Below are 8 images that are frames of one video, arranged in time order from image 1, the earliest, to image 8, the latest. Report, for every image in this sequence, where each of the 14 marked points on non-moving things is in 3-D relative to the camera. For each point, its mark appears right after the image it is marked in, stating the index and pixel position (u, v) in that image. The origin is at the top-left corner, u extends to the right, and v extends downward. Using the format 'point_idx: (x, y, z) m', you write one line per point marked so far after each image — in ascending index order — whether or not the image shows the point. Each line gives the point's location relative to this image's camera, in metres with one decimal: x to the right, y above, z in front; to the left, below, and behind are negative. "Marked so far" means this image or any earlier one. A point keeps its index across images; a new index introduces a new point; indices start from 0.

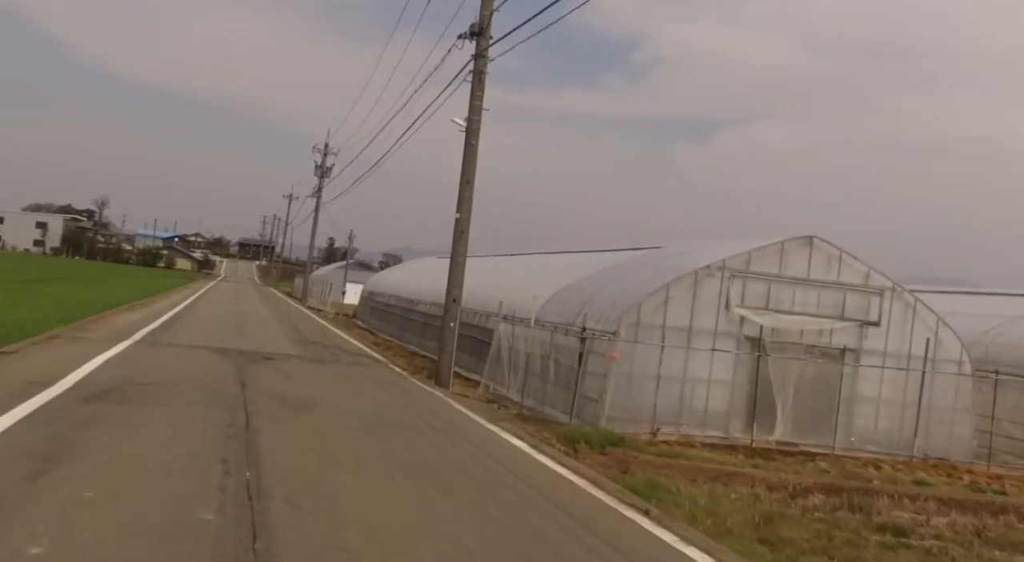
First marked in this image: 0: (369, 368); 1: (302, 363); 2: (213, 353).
0: (-2.7, -1.7, +16.2) m
1: (-3.8, -1.5, +15.5) m
2: (-5.4, -1.3, +15.3) m
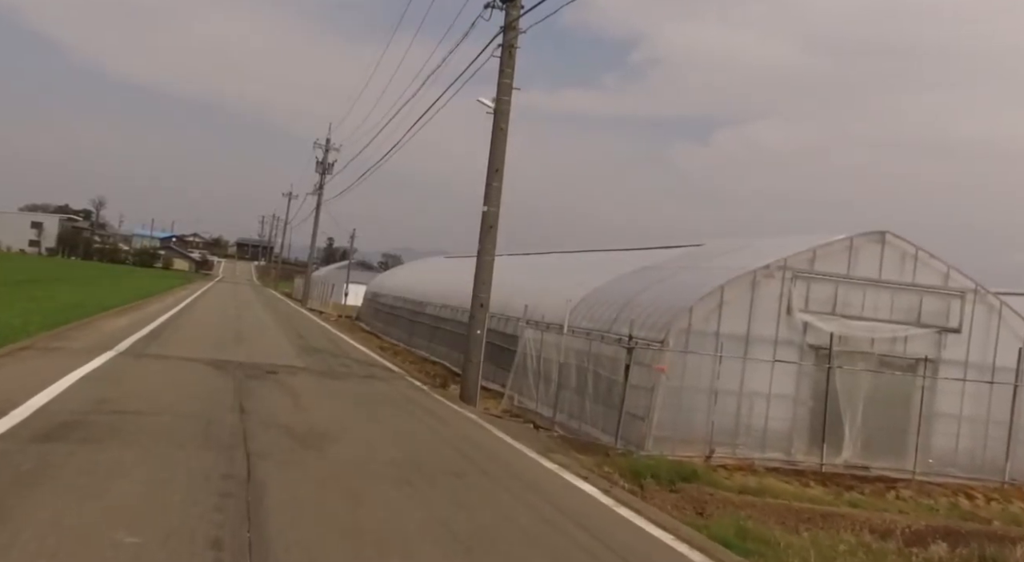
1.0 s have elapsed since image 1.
0: (-2.1, -1.7, +14.3) m
1: (-3.2, -1.6, +13.5) m
2: (-4.8, -1.4, +13.3) m
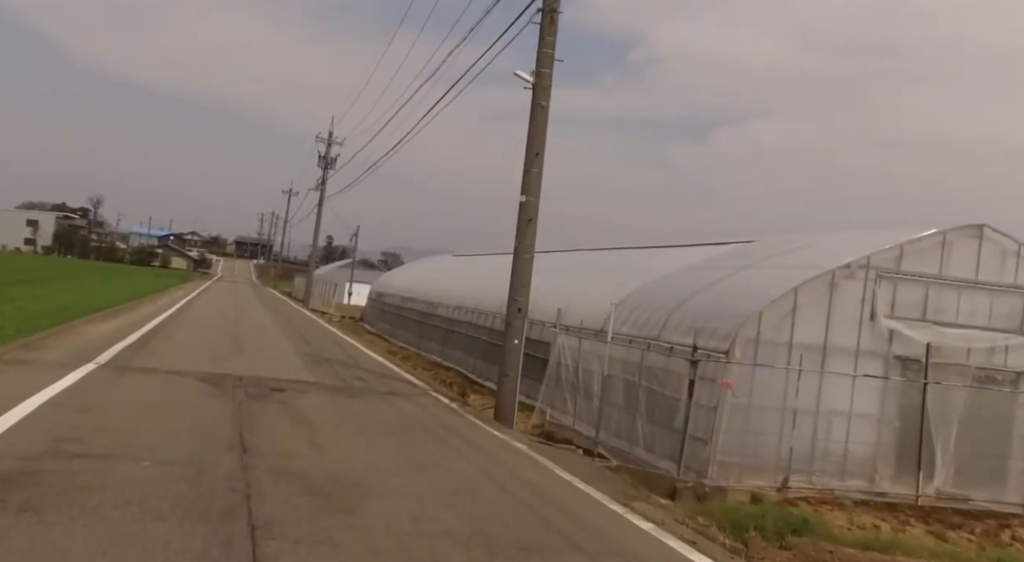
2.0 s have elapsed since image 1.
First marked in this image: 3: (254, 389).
0: (-1.5, -1.8, +12.3) m
1: (-2.6, -1.6, +11.6) m
2: (-4.1, -1.4, +11.4) m
3: (-3.5, -1.5, +11.4) m
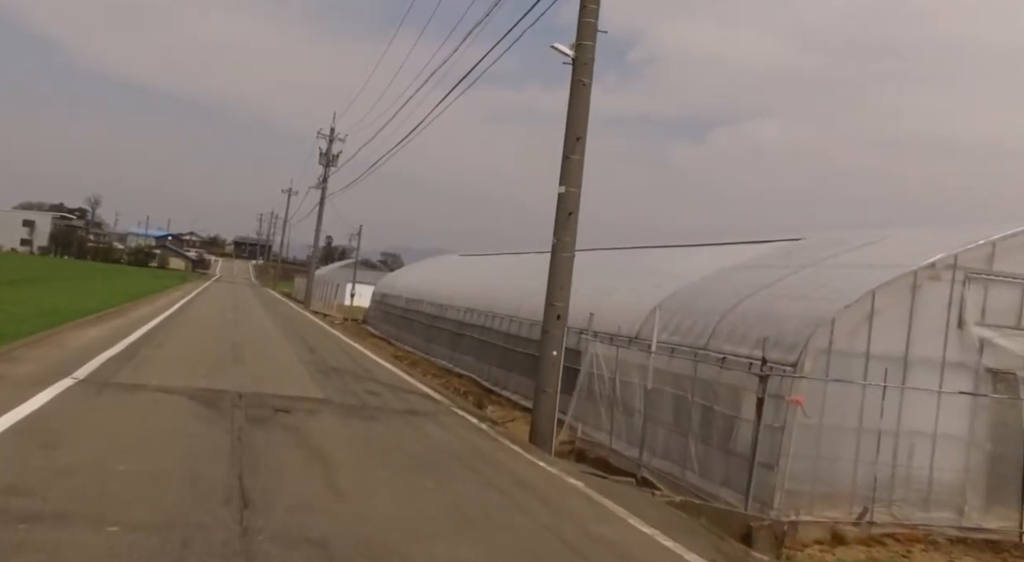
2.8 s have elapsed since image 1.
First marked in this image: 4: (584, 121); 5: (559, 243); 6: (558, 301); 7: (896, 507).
0: (-1.0, -1.8, +10.7) m
1: (-2.1, -1.6, +10.0) m
2: (-3.6, -1.4, +9.8) m
3: (-3.0, -1.5, +9.8) m
4: (+1.0, +2.2, +11.3) m
5: (+0.6, +0.5, +11.1) m
6: (+0.6, -0.3, +11.1) m
7: (+5.1, -3.0, +11.1) m
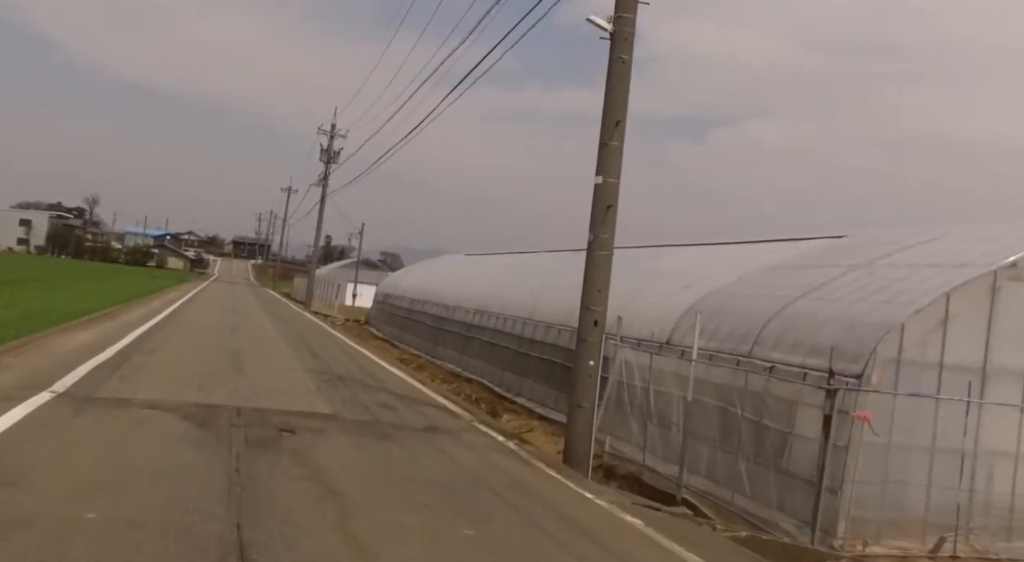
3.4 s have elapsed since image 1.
0: (-0.6, -1.8, +9.5) m
1: (-1.7, -1.6, +8.8) m
2: (-3.3, -1.4, +8.6) m
3: (-2.6, -1.5, +8.6) m
4: (+1.3, +2.1, +10.1) m
5: (+1.0, +0.5, +9.9) m
6: (+1.0, -0.3, +9.9) m
7: (+5.4, -3.0, +9.9) m
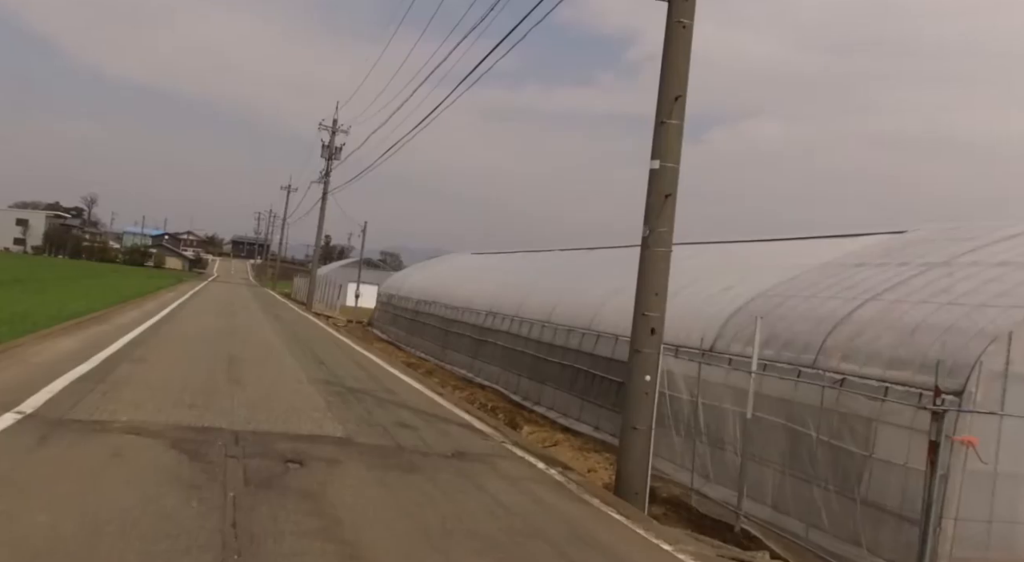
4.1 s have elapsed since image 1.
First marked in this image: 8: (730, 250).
0: (-0.2, -1.8, +8.1) m
1: (-1.2, -1.7, +7.3) m
2: (-2.8, -1.5, +7.2) m
3: (-2.2, -1.5, +7.2) m
4: (+1.8, +2.1, +8.7) m
5: (+1.4, +0.5, +8.5) m
6: (+1.4, -0.3, +8.5) m
7: (+5.9, -3.0, +8.5) m
8: (+5.0, +0.7, +19.4) m
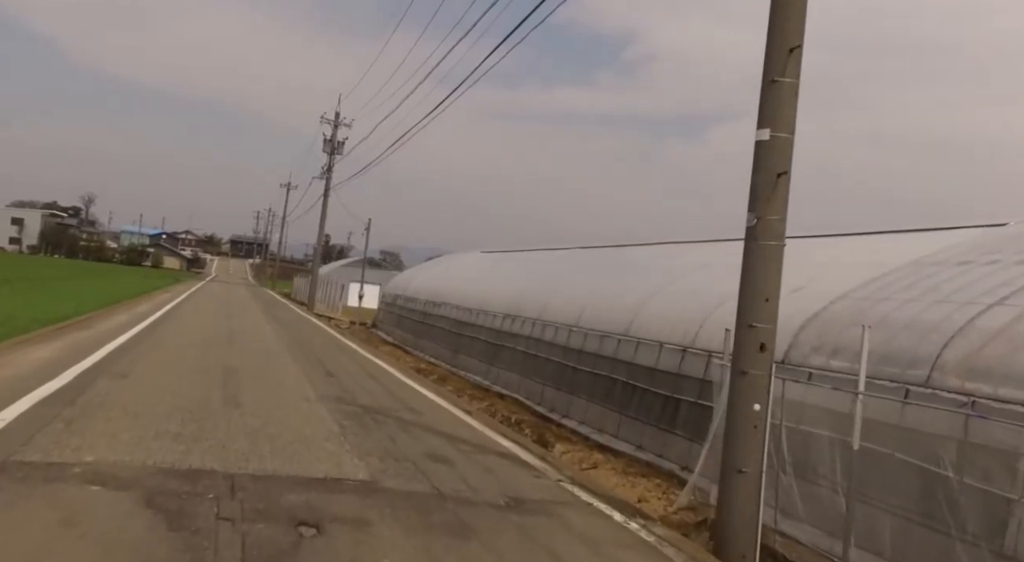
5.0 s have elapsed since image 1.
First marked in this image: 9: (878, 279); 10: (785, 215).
0: (+0.4, -1.9, +6.3) m
1: (-0.7, -1.7, +5.5) m
2: (-2.3, -1.5, +5.3) m
3: (-1.6, -1.6, +5.4) m
4: (+2.3, +2.1, +6.9) m
5: (+2.0, +0.4, +6.7) m
6: (+2.0, -0.3, +6.7) m
7: (+6.4, -3.0, +6.6) m
8: (+5.6, +0.6, +17.5) m
9: (+5.1, 0.0, +11.8) m
10: (+2.2, +0.5, +6.8) m
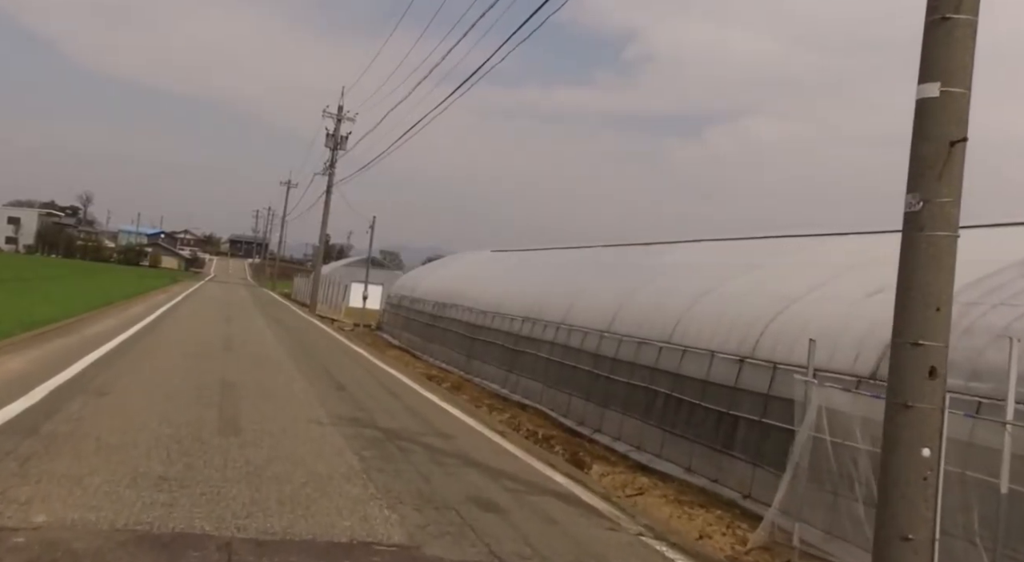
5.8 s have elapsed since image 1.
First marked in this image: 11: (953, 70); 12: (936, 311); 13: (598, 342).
0: (+0.9, -1.9, +4.6) m
1: (-0.1, -1.7, +3.8) m
2: (-1.7, -1.5, +3.7) m
3: (-1.1, -1.6, +3.7) m
4: (+2.9, +2.1, +5.2) m
5: (+2.5, +0.4, +5.0) m
6: (+2.5, -0.4, +5.0) m
7: (+7.0, -3.0, +5.0) m
8: (+6.1, +0.6, +15.9) m
9: (+5.7, 0.0, +10.2) m
10: (+2.7, +0.5, +5.1) m
11: (+2.7, +1.3, +5.1) m
12: (+2.6, -0.2, +5.1) m
13: (+1.8, -1.2, +17.2) m
